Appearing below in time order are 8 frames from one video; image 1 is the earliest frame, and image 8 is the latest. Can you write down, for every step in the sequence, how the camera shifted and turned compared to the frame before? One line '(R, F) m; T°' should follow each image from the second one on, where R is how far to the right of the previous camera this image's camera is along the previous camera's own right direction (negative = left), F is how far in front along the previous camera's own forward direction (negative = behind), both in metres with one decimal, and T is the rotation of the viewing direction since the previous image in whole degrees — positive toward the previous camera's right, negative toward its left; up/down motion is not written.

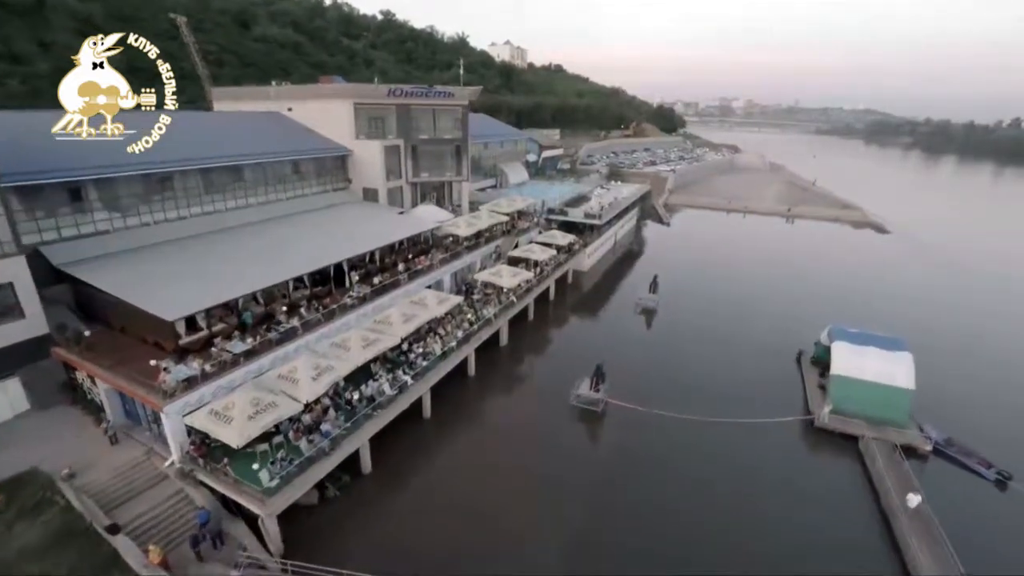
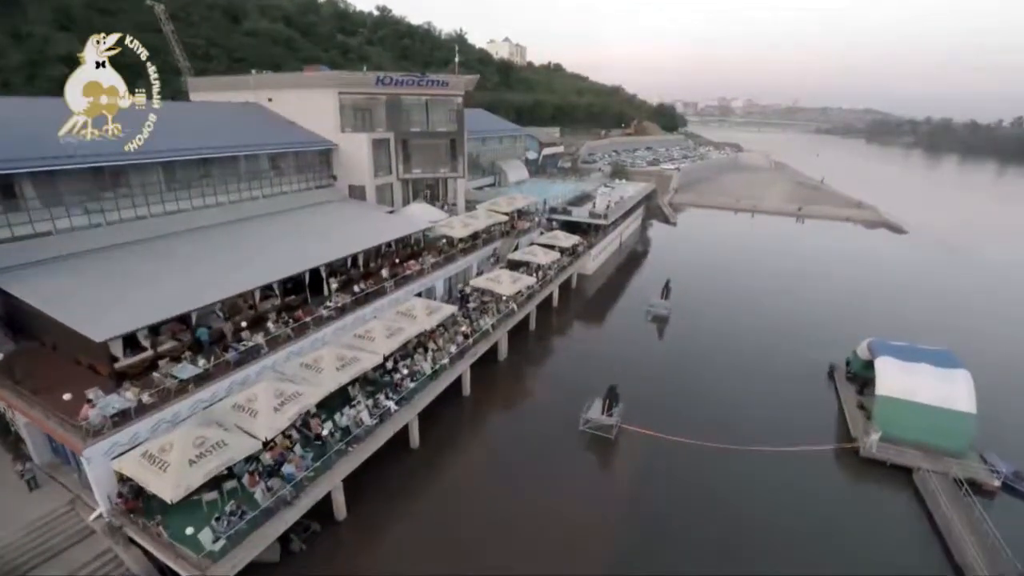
(0.0, +2.8) m; 0°
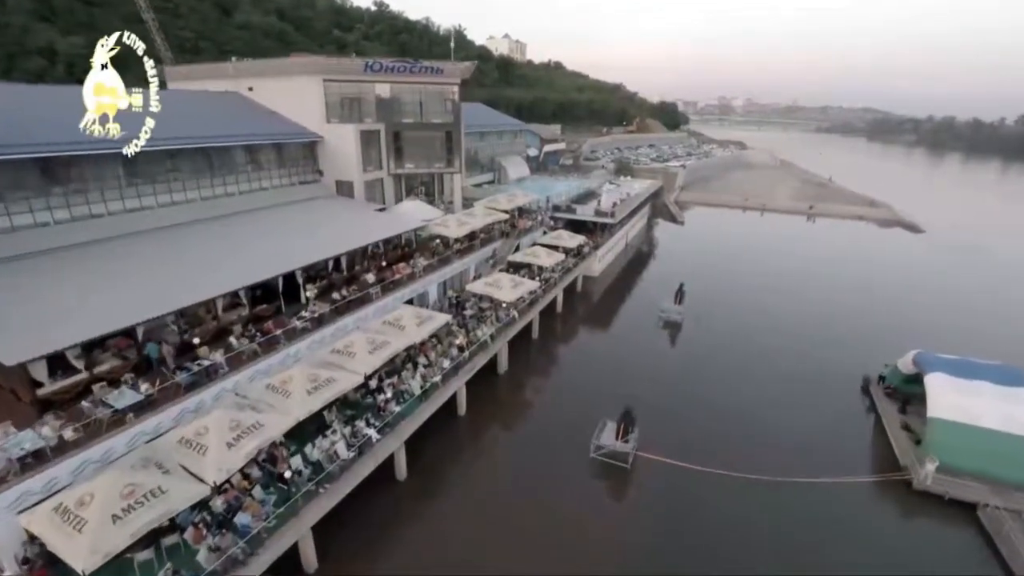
(0.0, +2.5) m; 0°
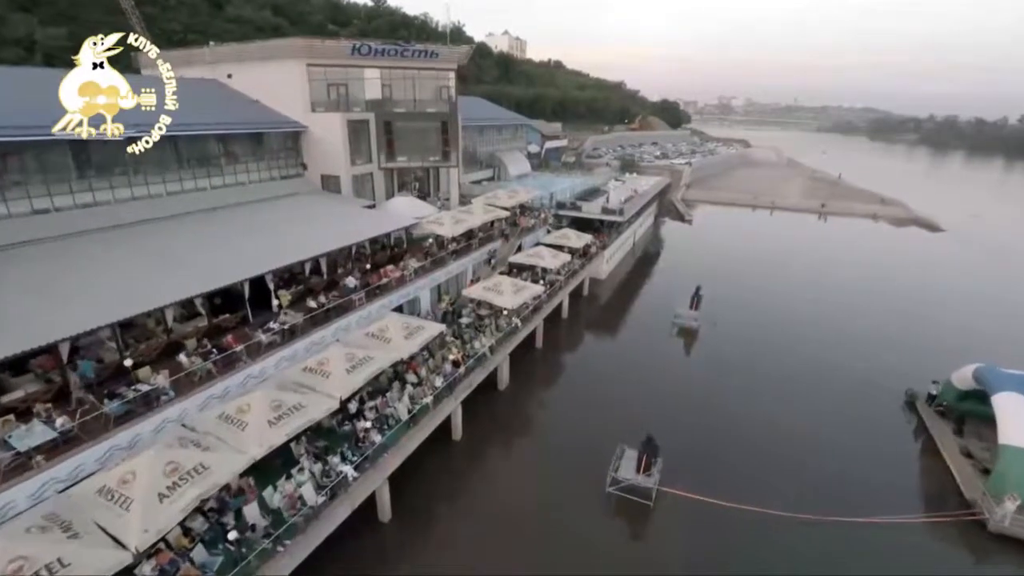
(-0.1, +2.5) m; 0°
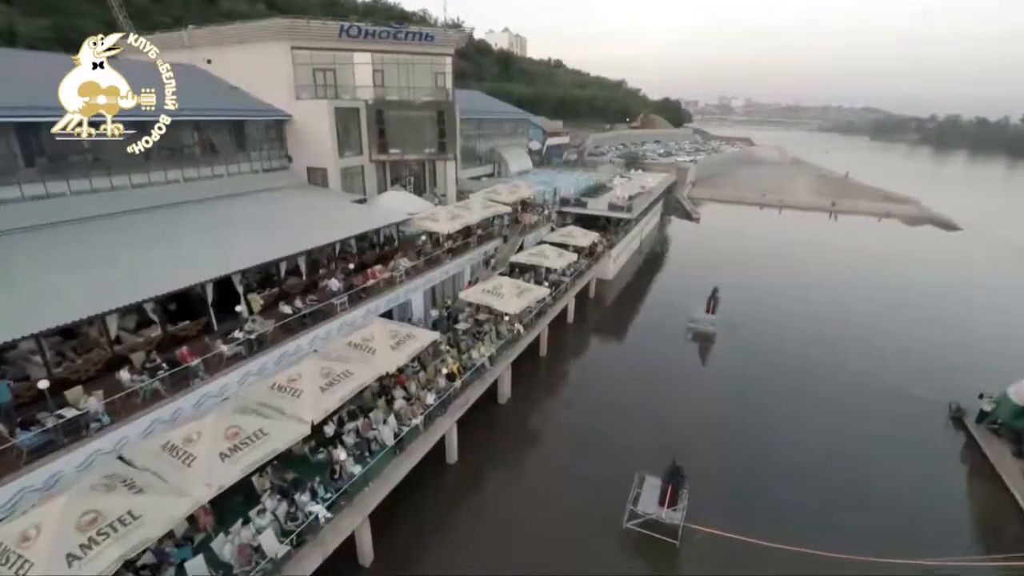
(-0.1, +2.0) m; 0°
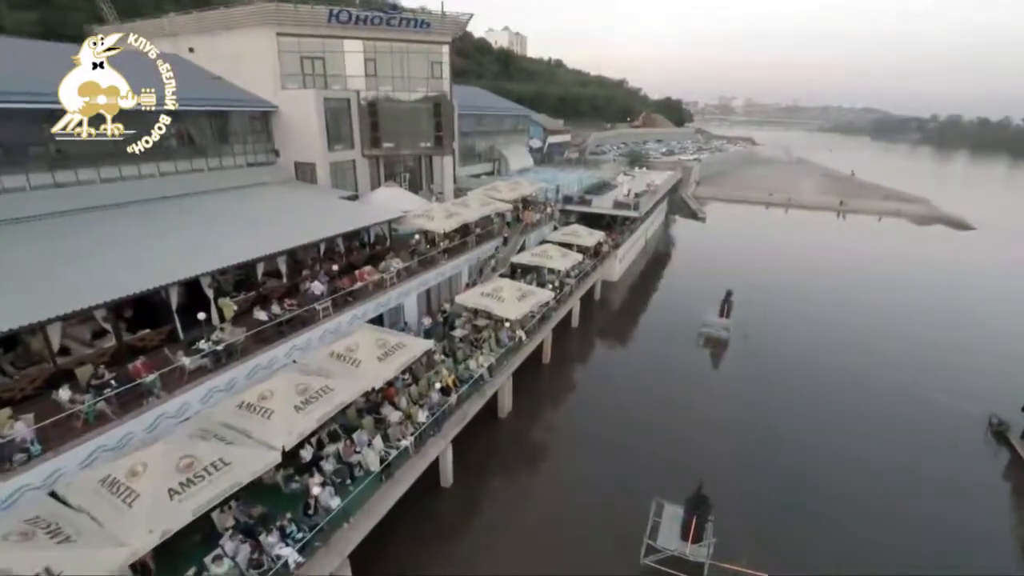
(0.0, +1.5) m; 0°
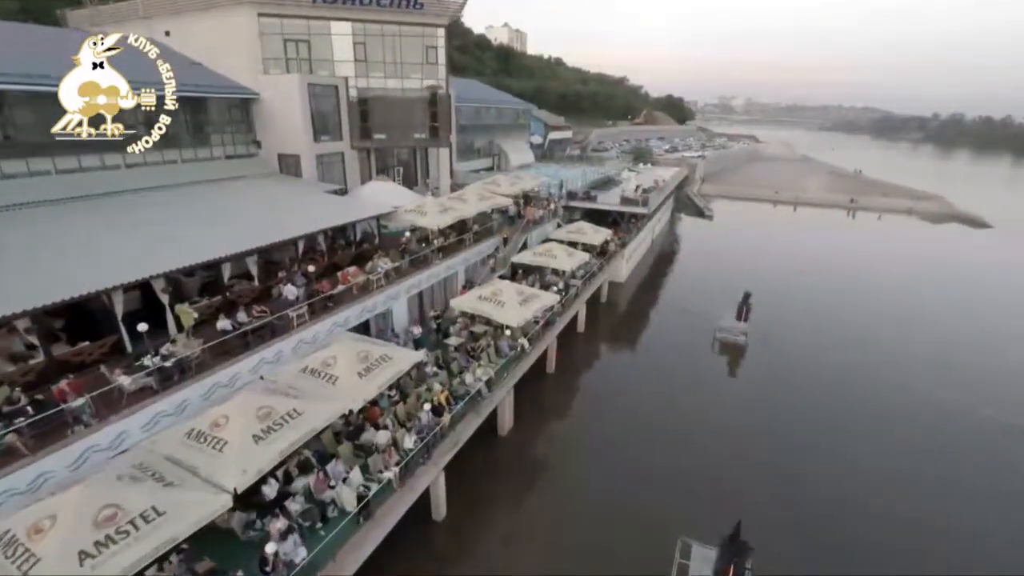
(0.0, +1.8) m; 0°
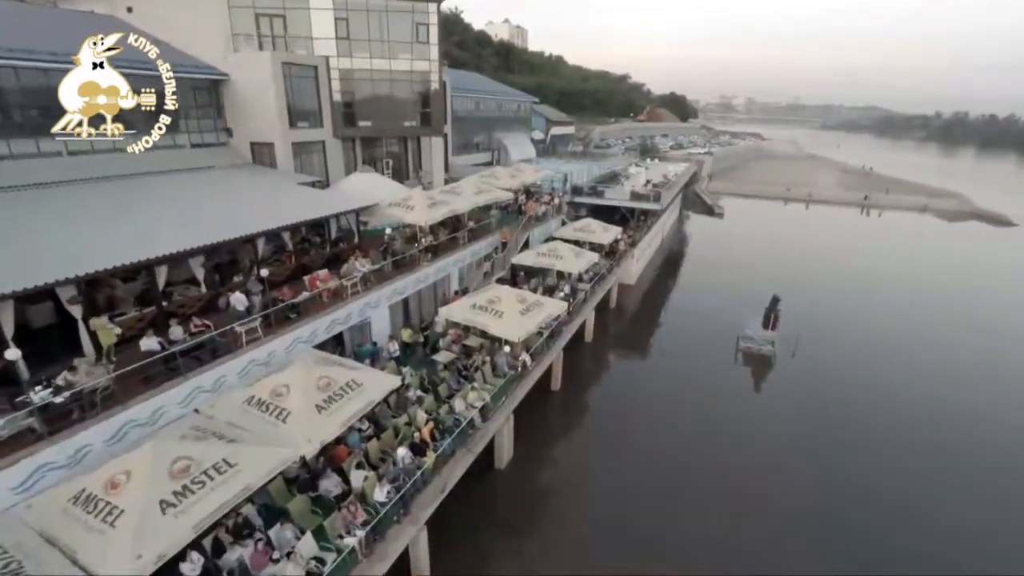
(0.0, +2.3) m; 0°
